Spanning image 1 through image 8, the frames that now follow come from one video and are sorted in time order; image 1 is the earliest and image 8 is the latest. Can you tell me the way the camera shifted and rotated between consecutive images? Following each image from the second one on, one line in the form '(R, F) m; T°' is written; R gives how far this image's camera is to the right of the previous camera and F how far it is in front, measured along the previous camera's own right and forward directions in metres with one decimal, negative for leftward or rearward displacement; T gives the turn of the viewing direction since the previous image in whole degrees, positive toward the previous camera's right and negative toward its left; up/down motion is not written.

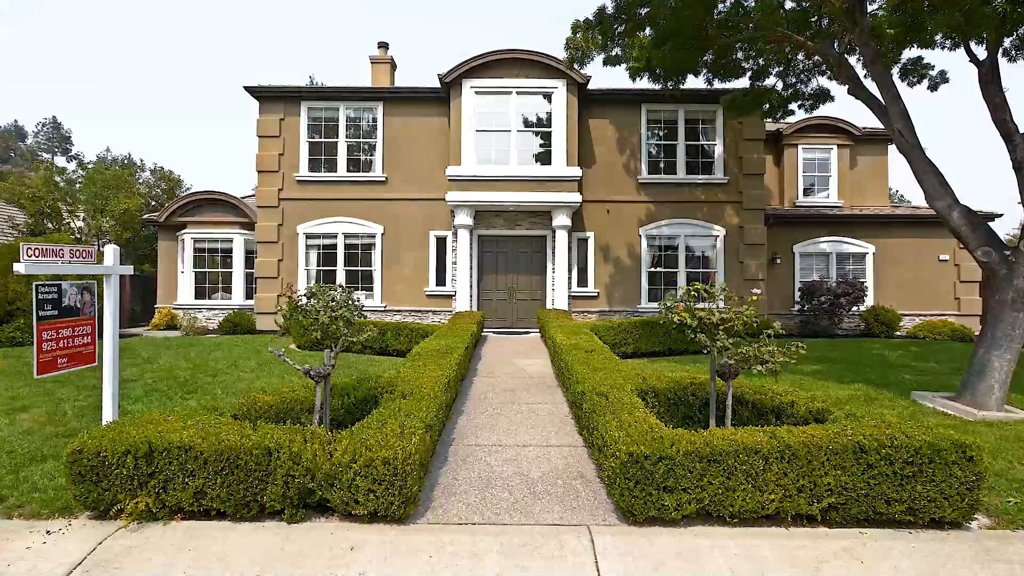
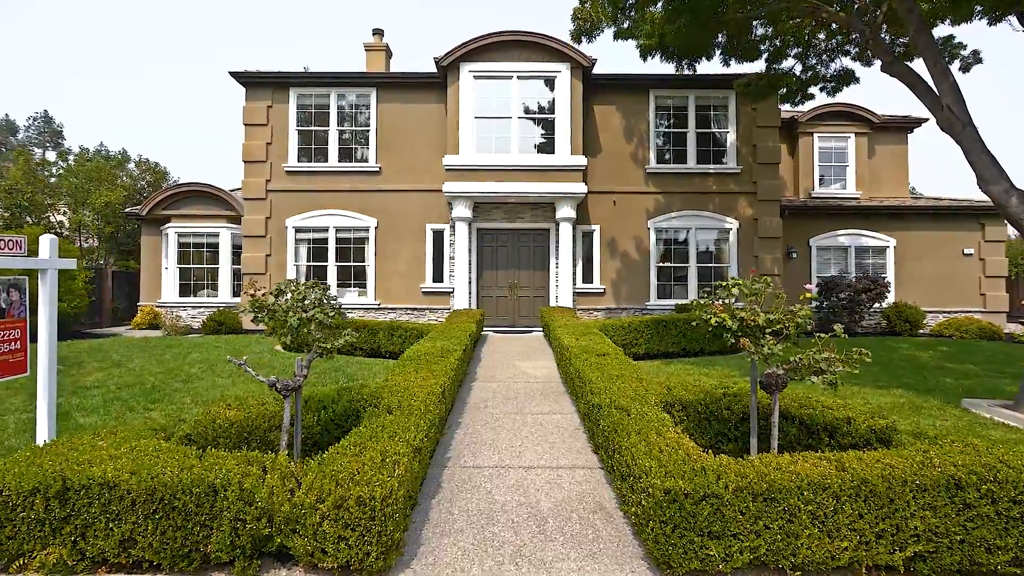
(0.0, +0.7) m; 0°
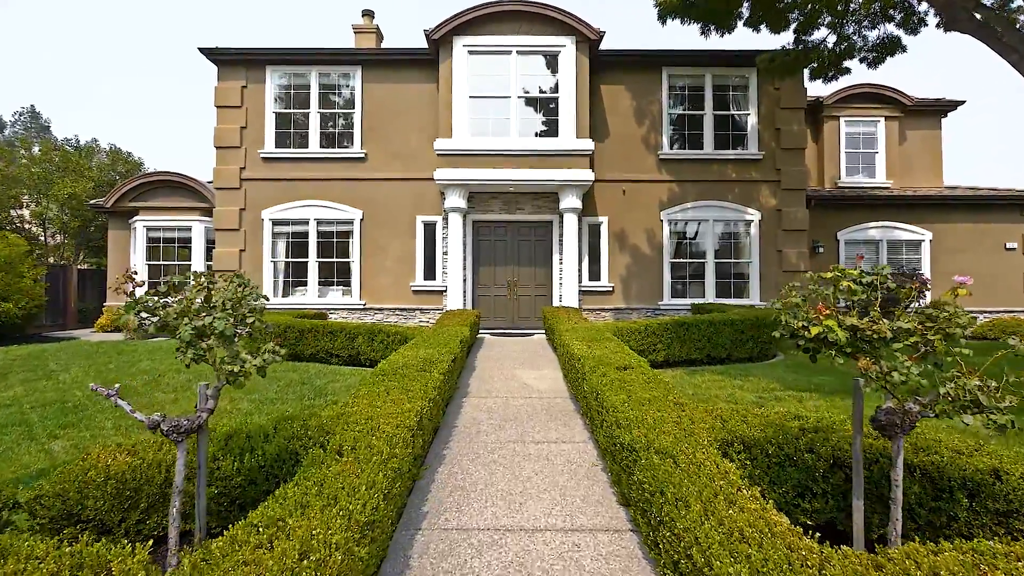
(0.0, +1.2) m; 0°
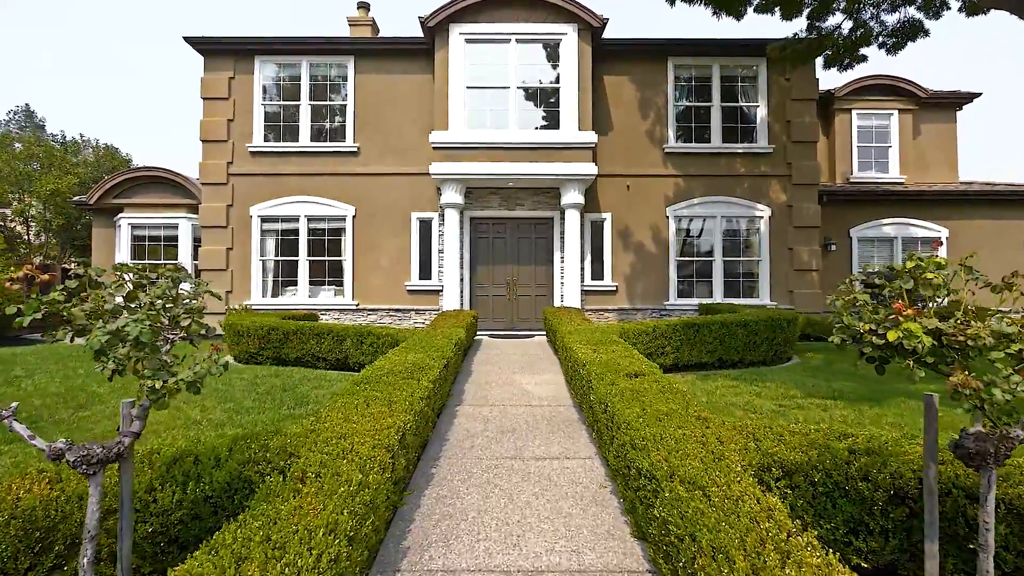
(0.0, +0.5) m; 0°
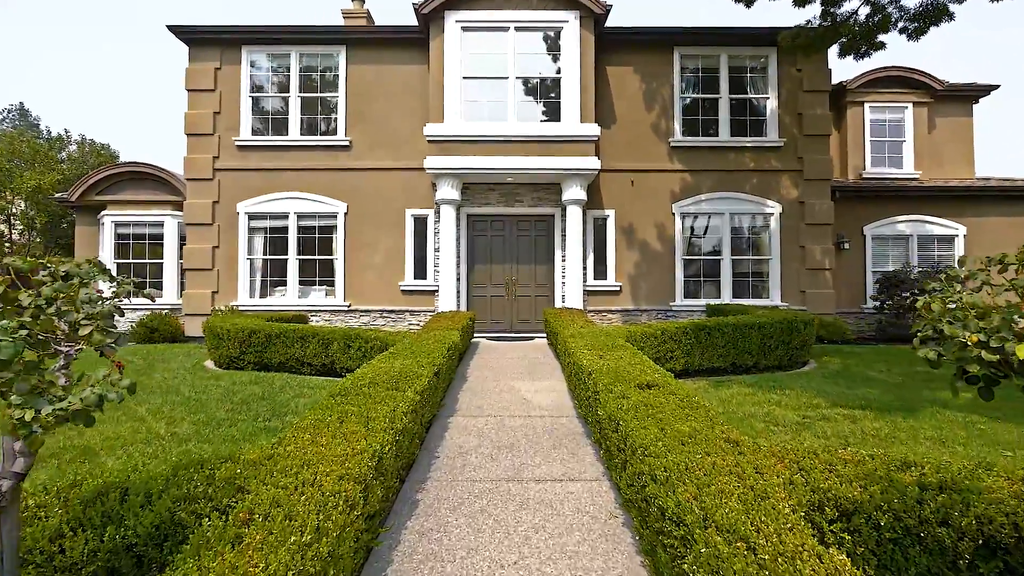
(0.0, +0.5) m; 0°
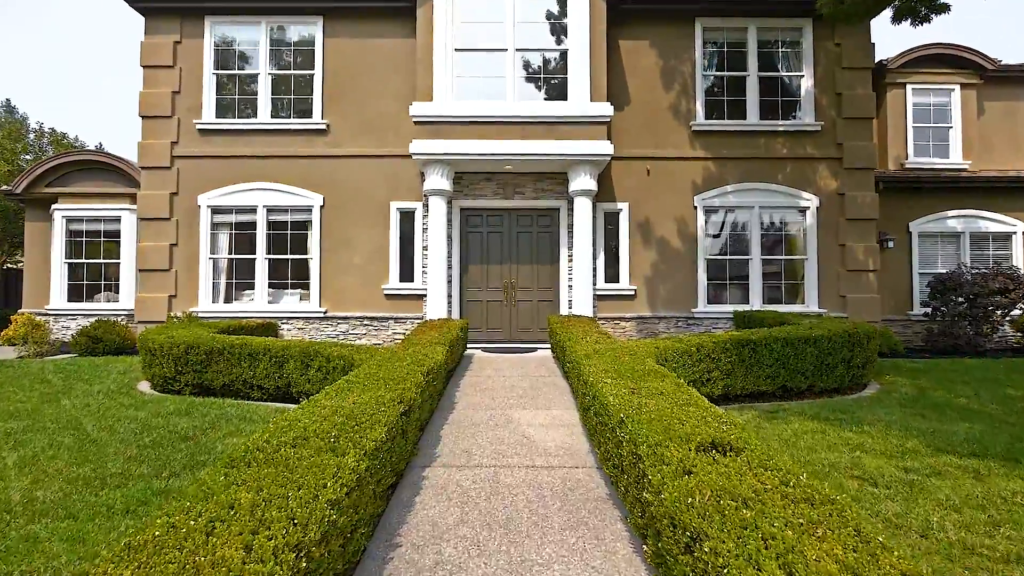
(0.0, +1.4) m; 0°
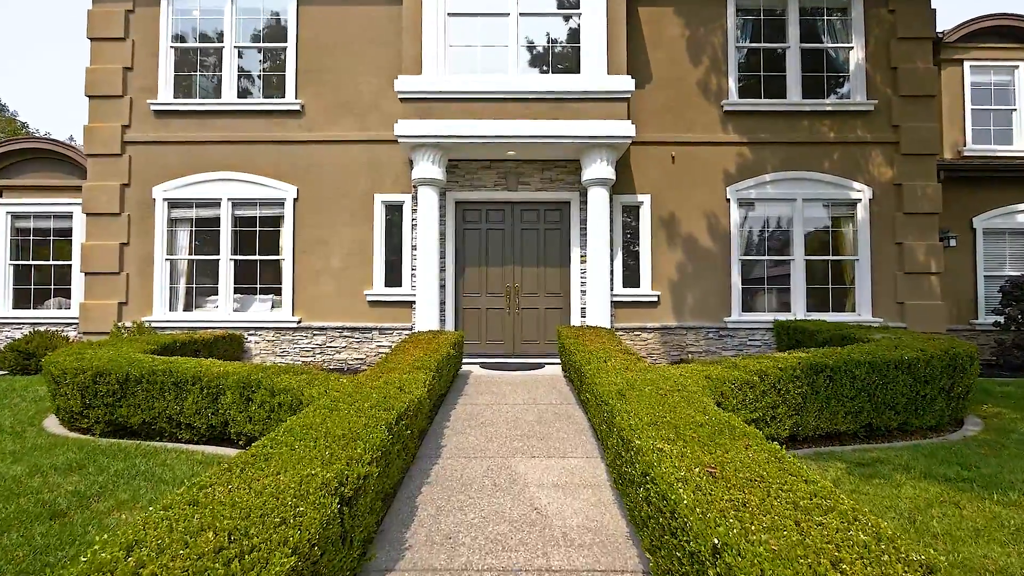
(0.0, +1.3) m; 0°
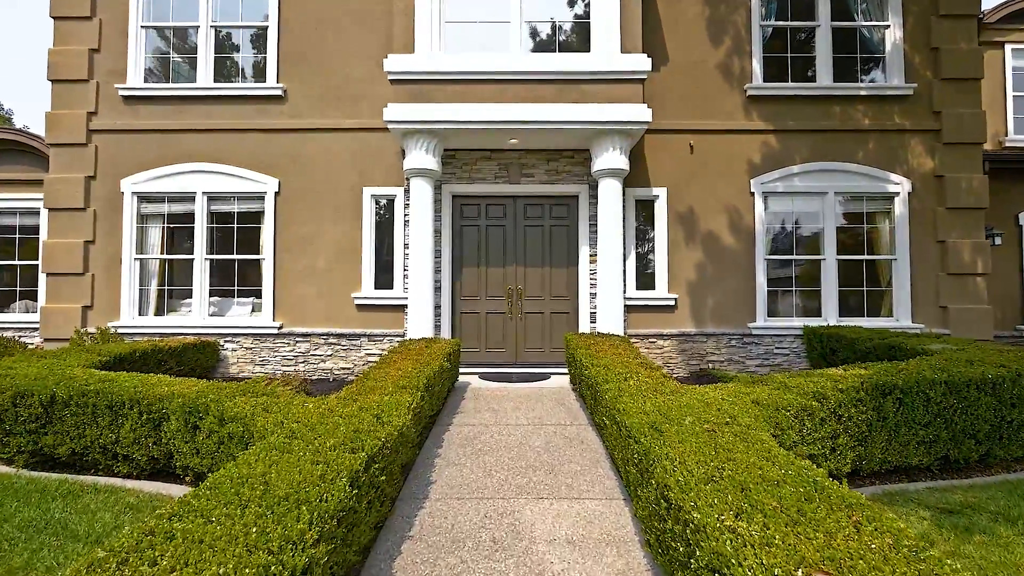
(0.0, +0.8) m; 0°
